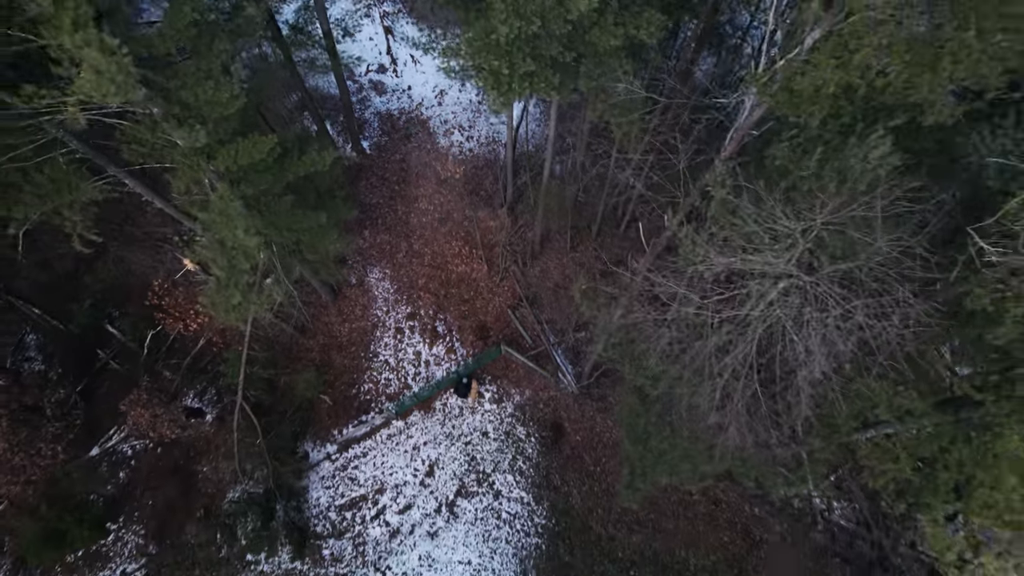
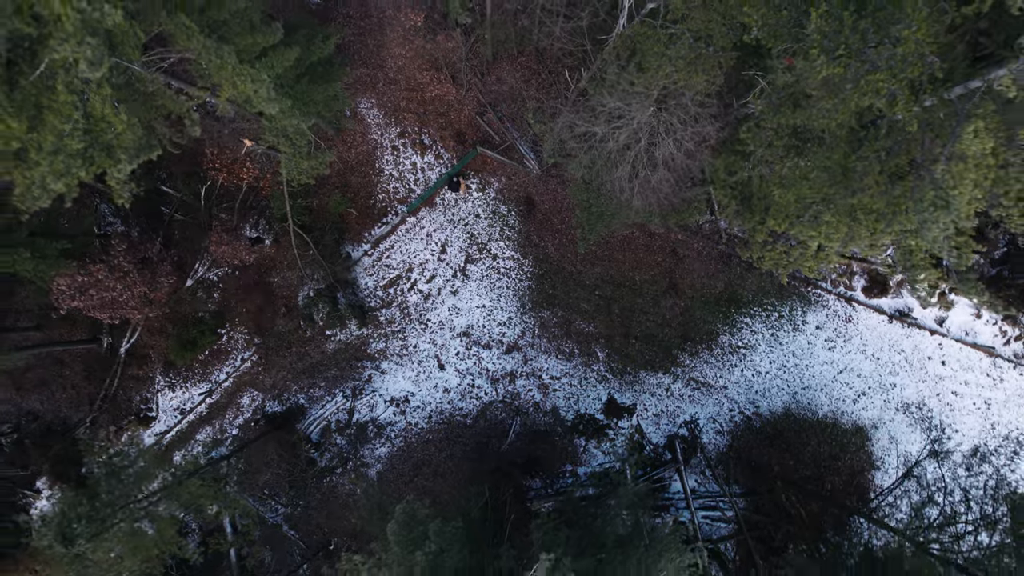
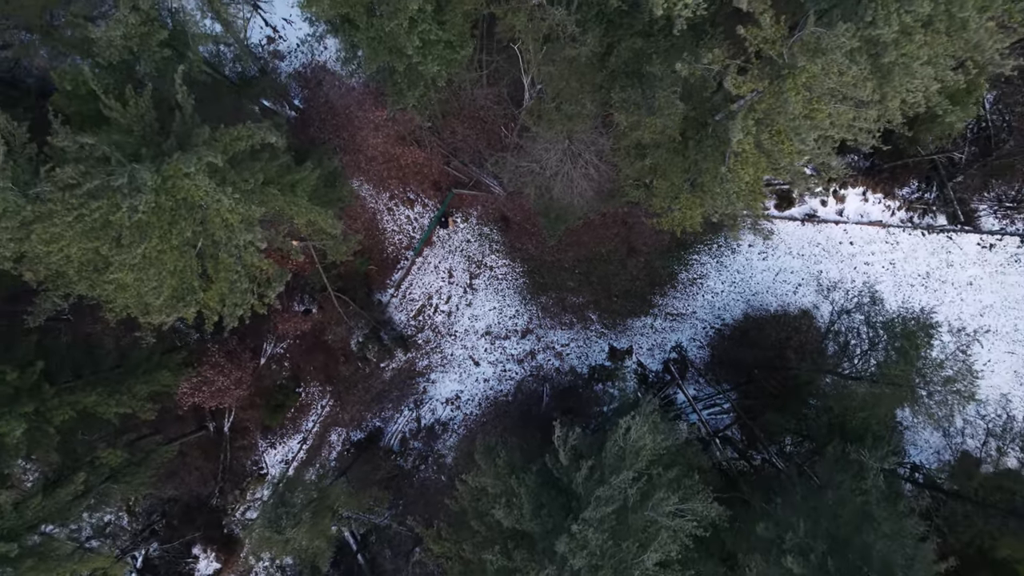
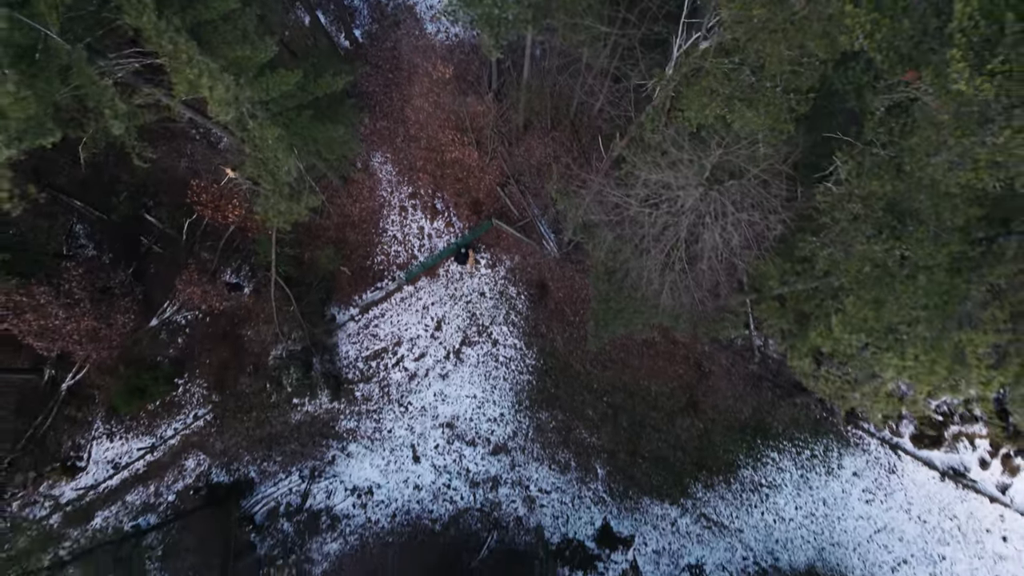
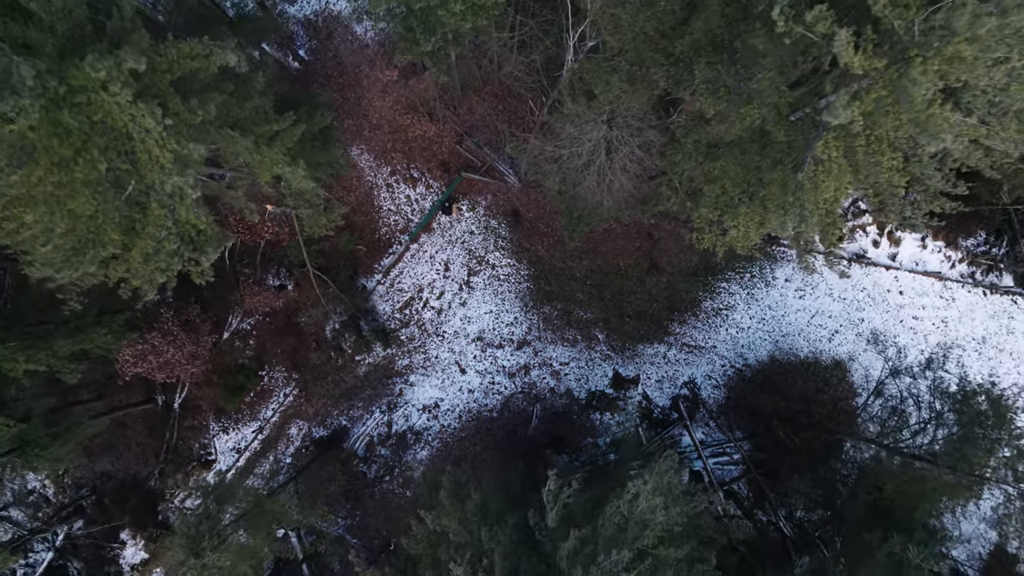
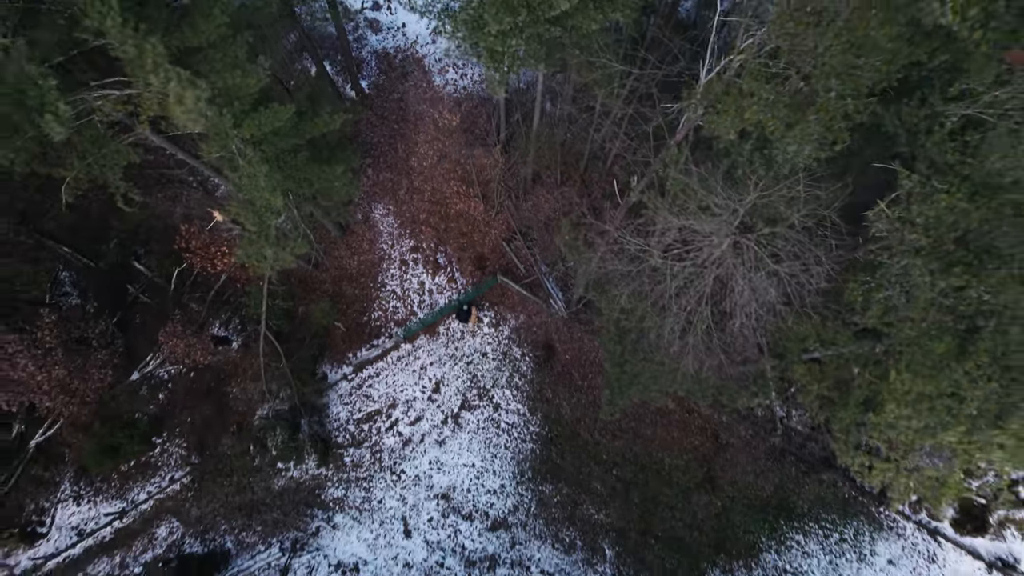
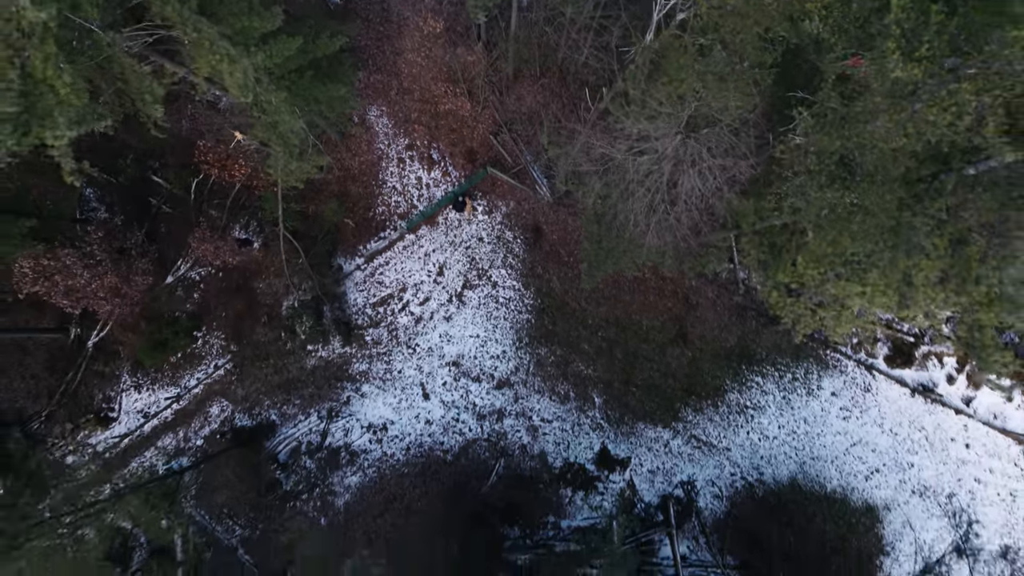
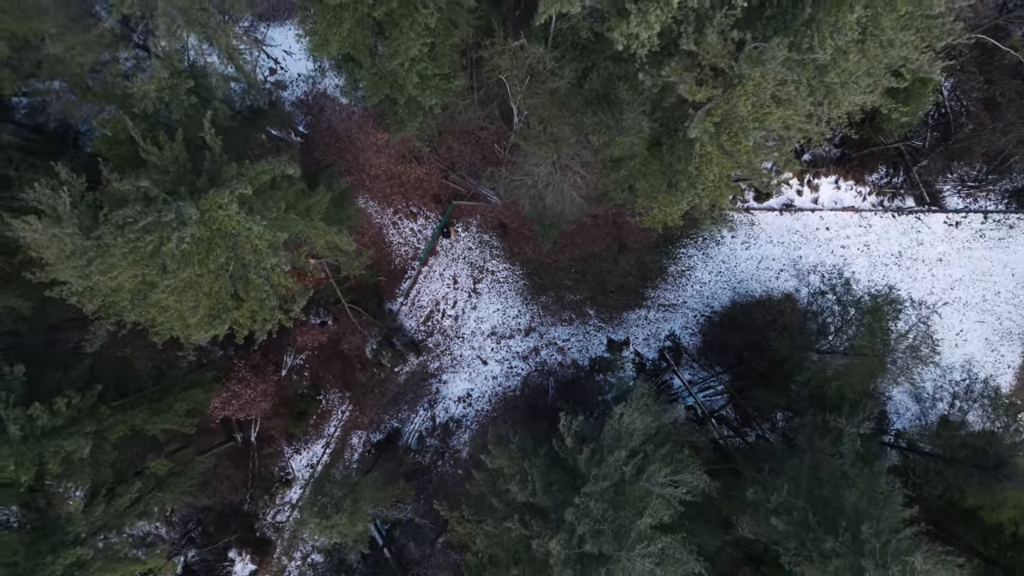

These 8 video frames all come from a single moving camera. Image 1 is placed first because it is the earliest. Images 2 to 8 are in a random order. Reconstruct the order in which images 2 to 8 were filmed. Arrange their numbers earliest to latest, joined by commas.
6, 4, 7, 2, 5, 3, 8
